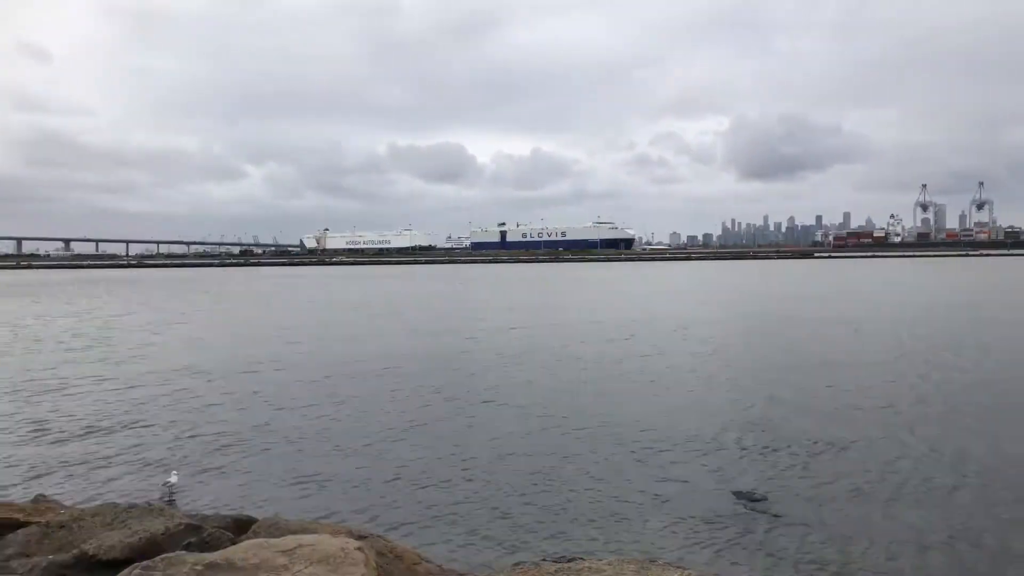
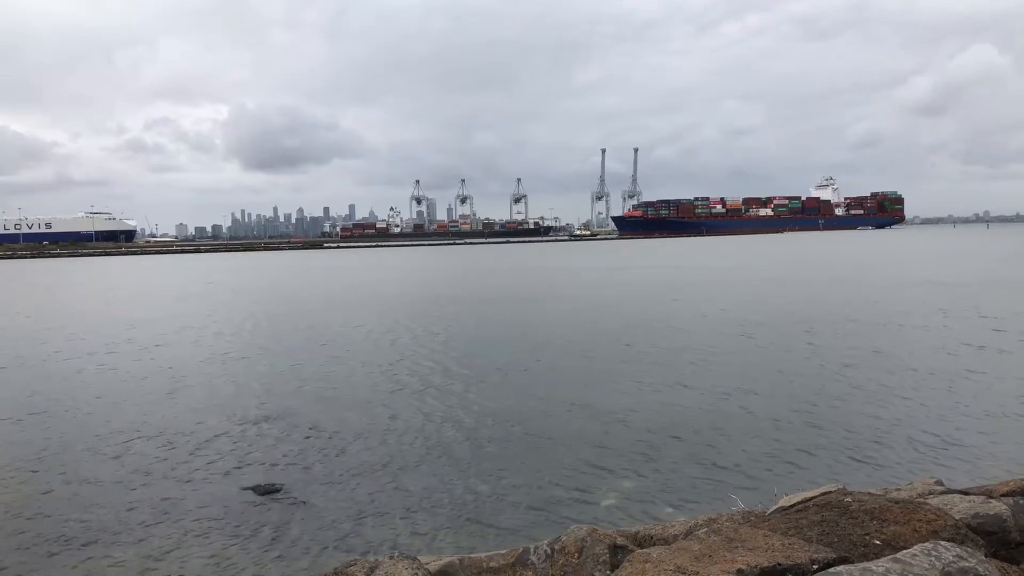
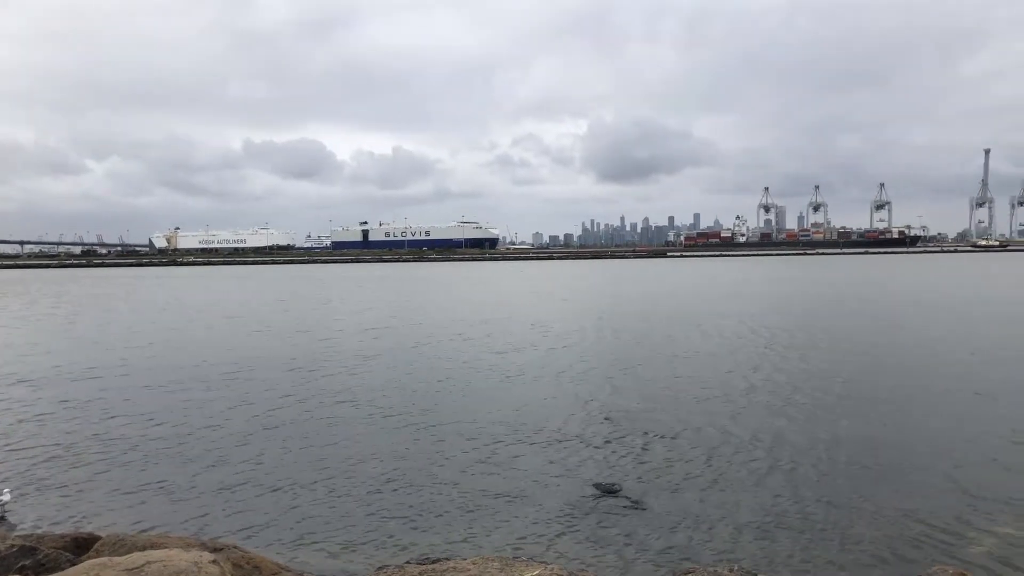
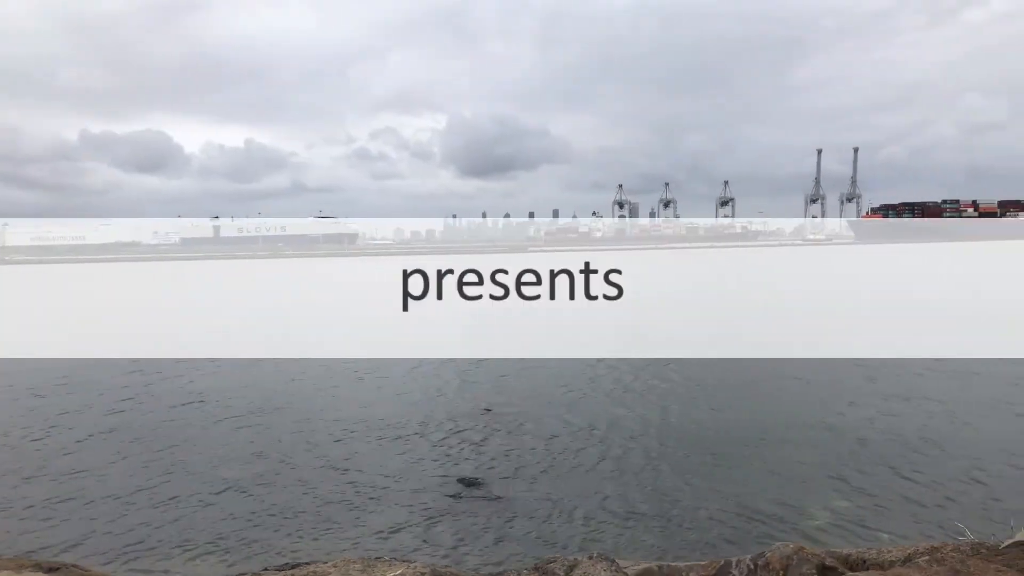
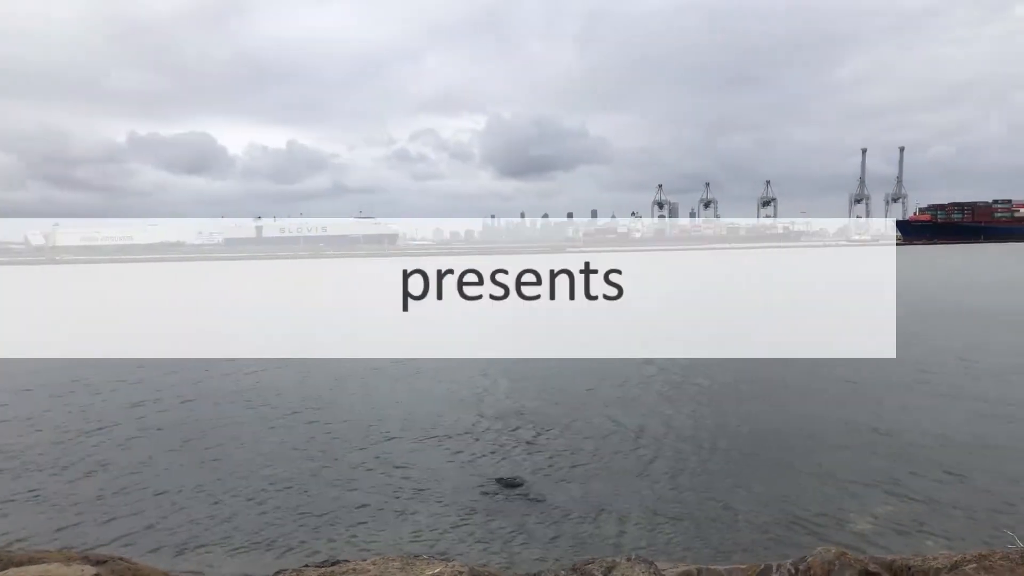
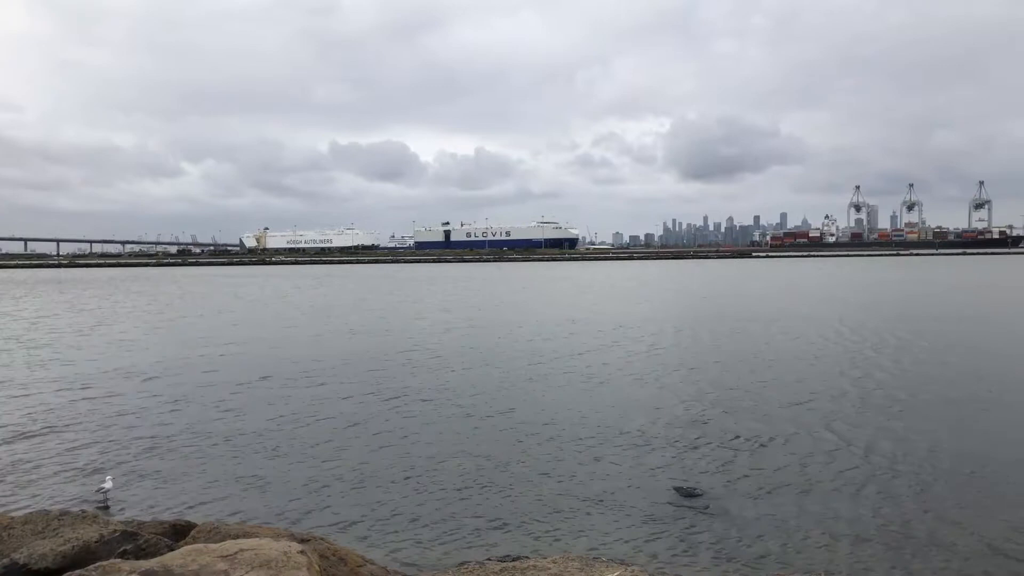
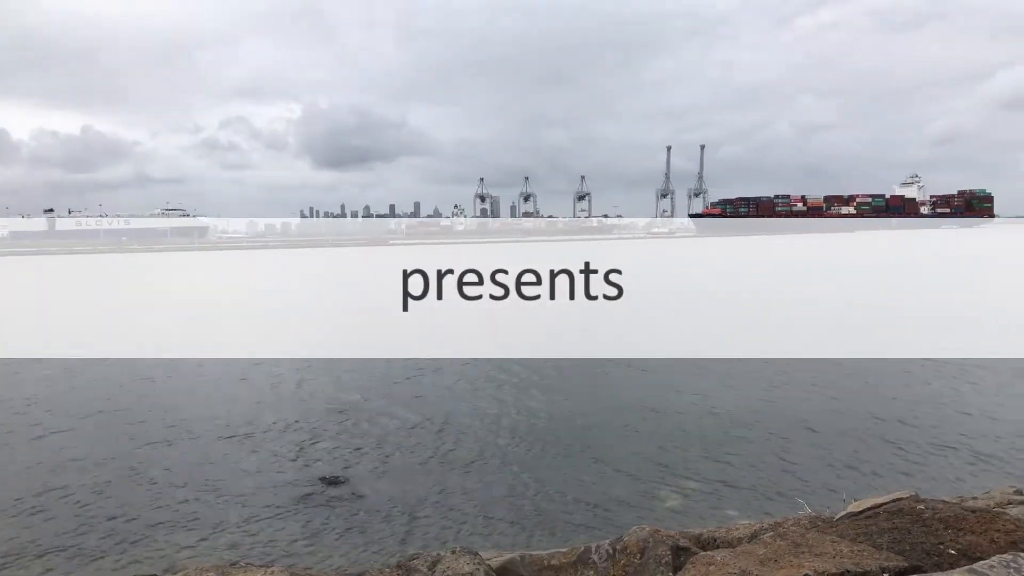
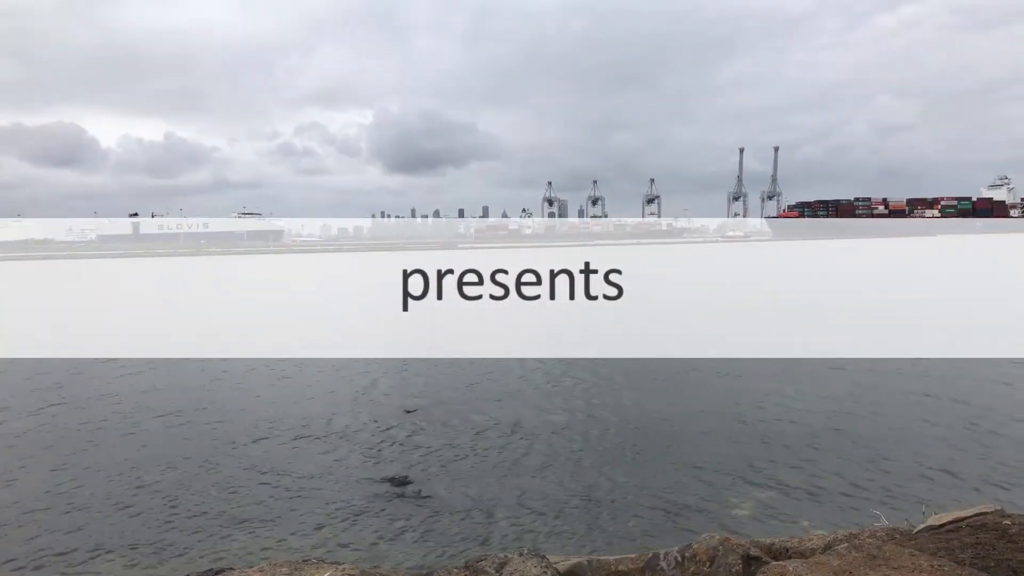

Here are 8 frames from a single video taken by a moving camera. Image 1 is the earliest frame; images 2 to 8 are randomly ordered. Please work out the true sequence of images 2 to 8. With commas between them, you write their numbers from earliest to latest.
6, 3, 5, 4, 8, 7, 2
